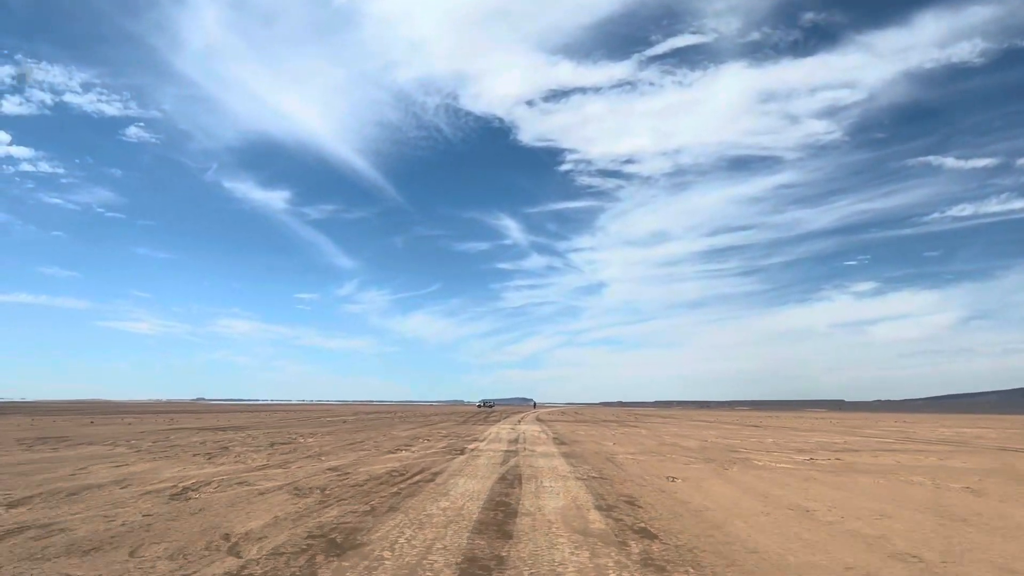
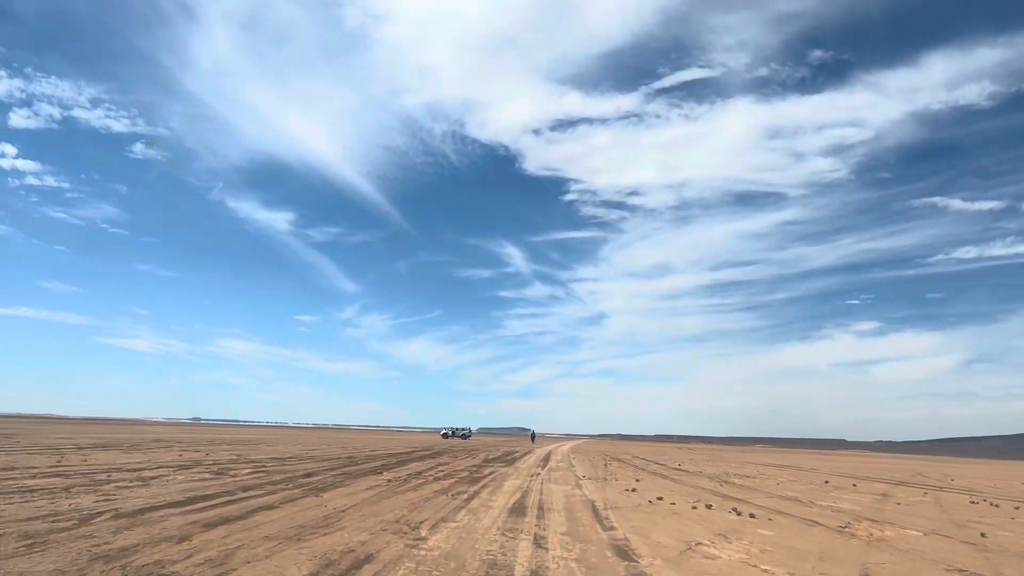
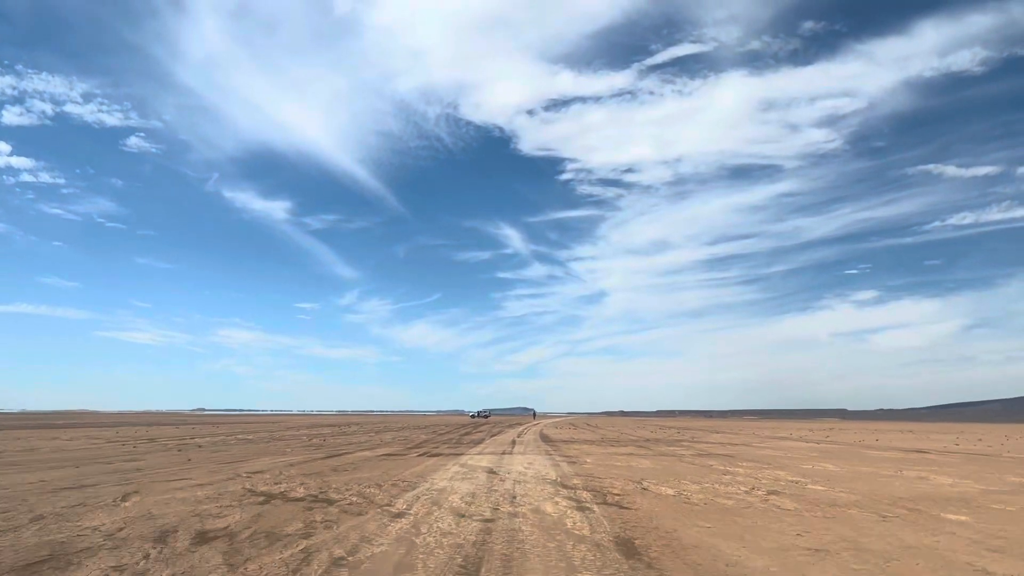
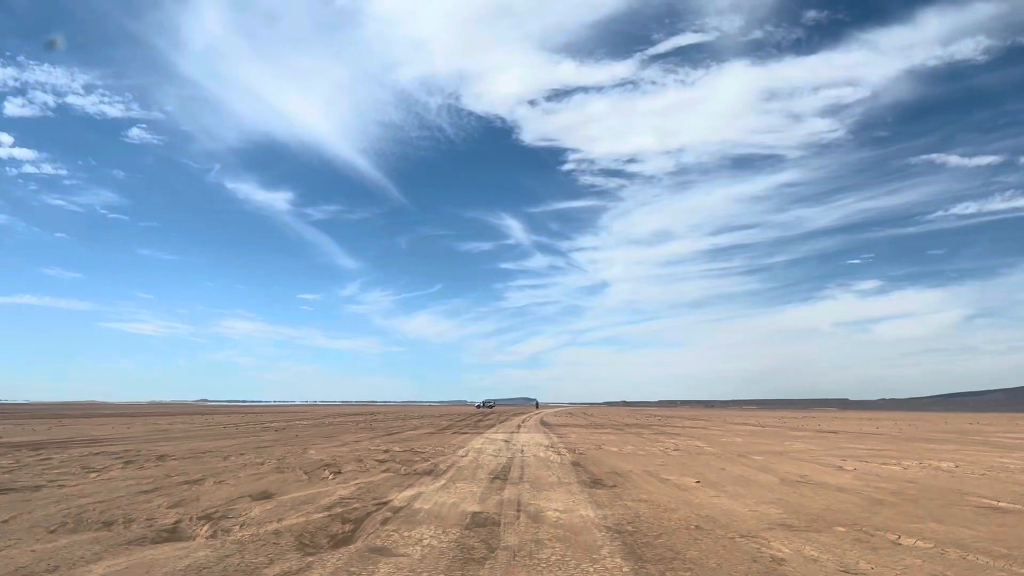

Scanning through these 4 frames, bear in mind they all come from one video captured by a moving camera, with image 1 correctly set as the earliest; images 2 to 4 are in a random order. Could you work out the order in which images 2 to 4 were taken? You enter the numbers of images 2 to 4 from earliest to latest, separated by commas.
4, 3, 2
